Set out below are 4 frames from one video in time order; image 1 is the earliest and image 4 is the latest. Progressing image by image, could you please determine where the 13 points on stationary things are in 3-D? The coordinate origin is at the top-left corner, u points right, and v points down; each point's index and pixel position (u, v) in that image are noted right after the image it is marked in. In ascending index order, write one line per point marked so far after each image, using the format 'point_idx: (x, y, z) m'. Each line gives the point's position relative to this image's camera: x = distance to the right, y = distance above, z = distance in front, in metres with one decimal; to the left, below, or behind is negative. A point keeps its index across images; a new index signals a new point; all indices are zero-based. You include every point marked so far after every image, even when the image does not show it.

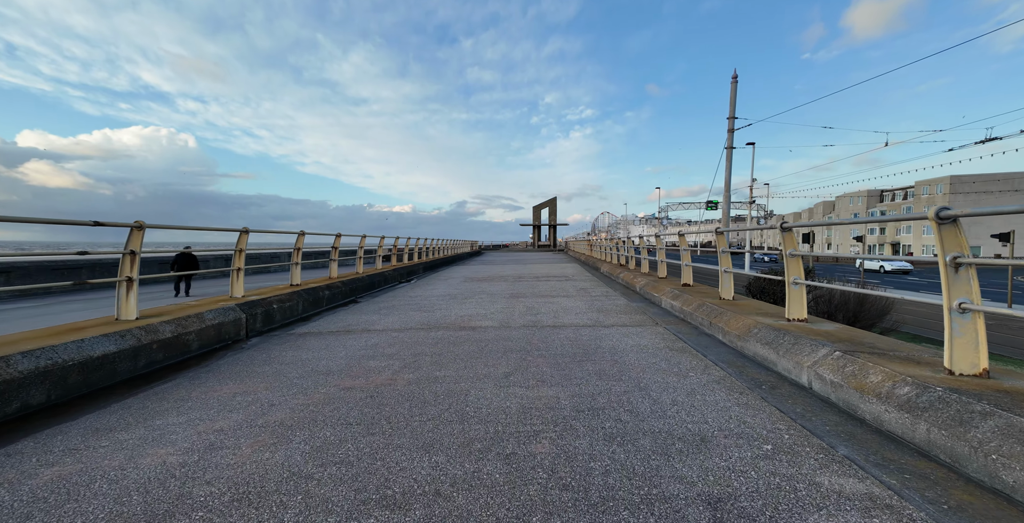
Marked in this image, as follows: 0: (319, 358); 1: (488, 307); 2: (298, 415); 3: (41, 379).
0: (-2.3, -1.1, +4.7) m
1: (-0.5, -1.0, +8.5) m
2: (-1.7, -1.2, +3.1) m
3: (-3.9, -1.0, +3.3) m
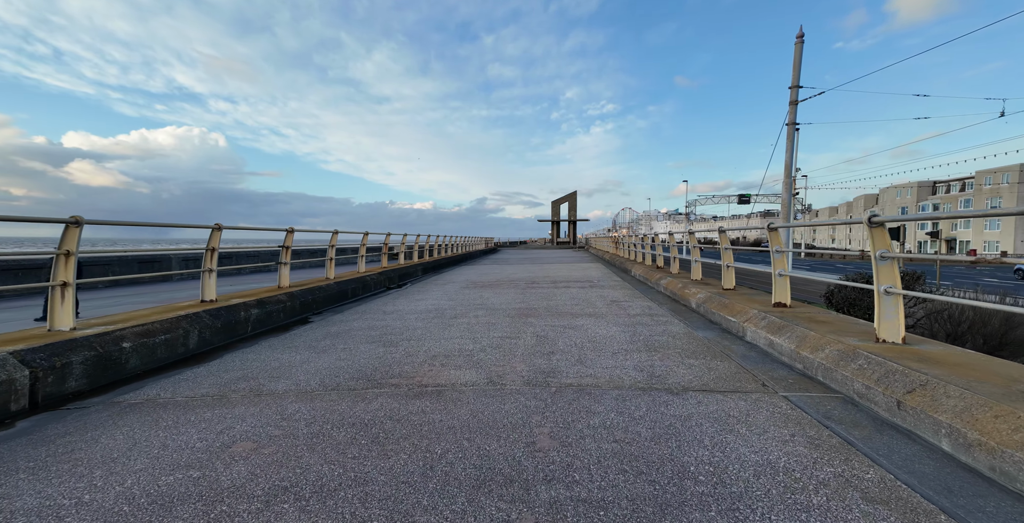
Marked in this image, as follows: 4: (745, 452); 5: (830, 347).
0: (-2.5, -1.3, +2.1) m
1: (-0.5, -1.1, +5.7) m
2: (-1.9, -1.3, +0.4) m
3: (-4.1, -1.1, +0.7) m
4: (+1.6, -1.3, +2.6) m
5: (+3.2, -0.9, +3.9) m
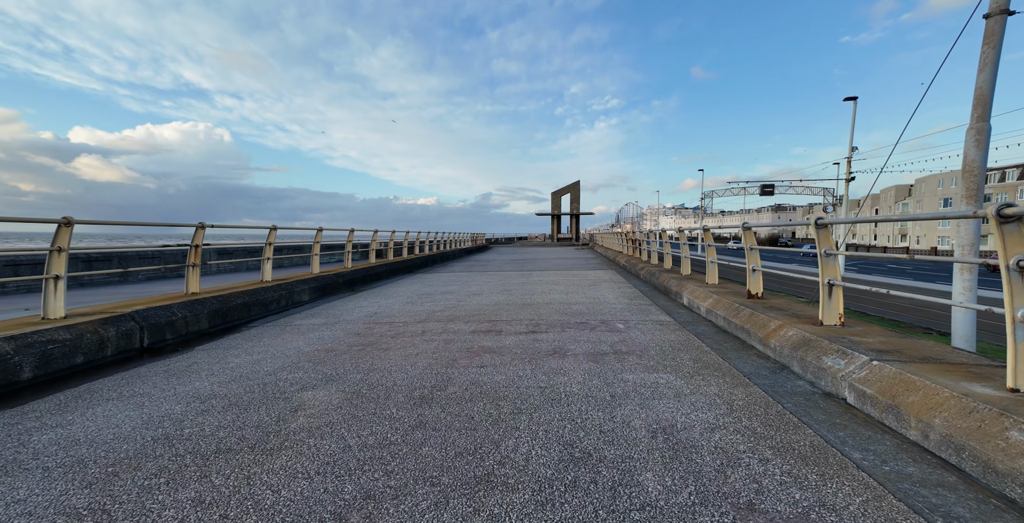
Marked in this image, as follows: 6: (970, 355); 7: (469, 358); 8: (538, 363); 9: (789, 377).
0: (-2.8, -1.2, +2.3) m
1: (-0.8, -1.0, +5.9) m
2: (-2.3, -1.3, +0.6) m
3: (-4.4, -1.1, +0.9) m
4: (+1.3, -1.2, +2.8) m
5: (+2.9, -0.8, +4.0) m
6: (+3.4, -0.7, +3.0) m
7: (-0.5, -1.1, +4.6) m
8: (+0.3, -1.1, +4.4) m
9: (+2.6, -1.1, +3.9) m
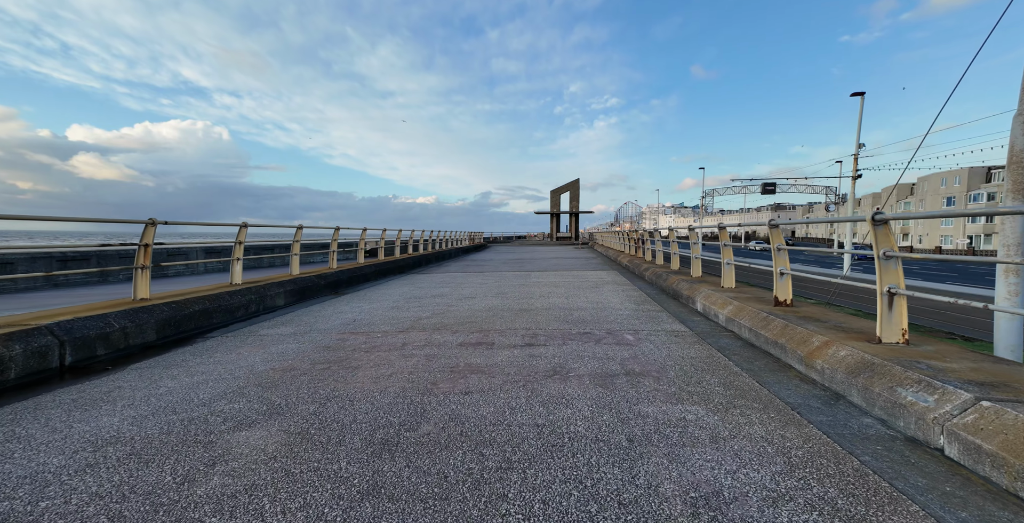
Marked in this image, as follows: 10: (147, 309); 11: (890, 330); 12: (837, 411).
0: (-2.9, -1.3, +1.5) m
1: (-0.9, -1.0, +5.1) m
2: (-2.3, -1.3, -0.2) m
3: (-4.5, -1.1, +0.1) m
4: (+1.2, -1.3, +2.0) m
5: (+2.8, -0.8, +3.3) m
6: (+3.3, -0.8, +2.2) m
7: (-0.6, -1.1, +3.8) m
8: (+0.2, -1.1, +3.6) m
9: (+2.5, -1.1, +3.1) m
10: (-5.0, -0.6, +5.3) m
11: (+3.5, -0.6, +3.6) m
12: (+2.5, -1.2, +3.1) m
